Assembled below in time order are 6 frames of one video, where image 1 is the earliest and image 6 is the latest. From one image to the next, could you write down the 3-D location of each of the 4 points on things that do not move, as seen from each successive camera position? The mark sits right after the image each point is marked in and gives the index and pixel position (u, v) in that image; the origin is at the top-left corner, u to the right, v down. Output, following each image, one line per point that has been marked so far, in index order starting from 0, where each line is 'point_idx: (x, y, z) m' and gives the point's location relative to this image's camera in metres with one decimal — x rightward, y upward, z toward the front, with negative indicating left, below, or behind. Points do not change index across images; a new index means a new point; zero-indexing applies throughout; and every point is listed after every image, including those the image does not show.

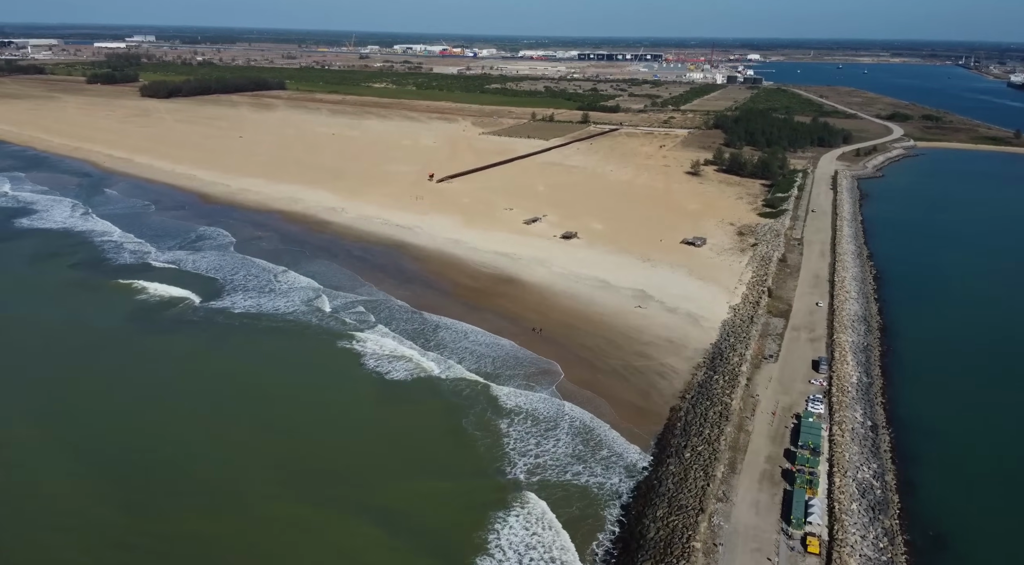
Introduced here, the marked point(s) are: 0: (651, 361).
0: (+4.2, -2.4, +19.0) m
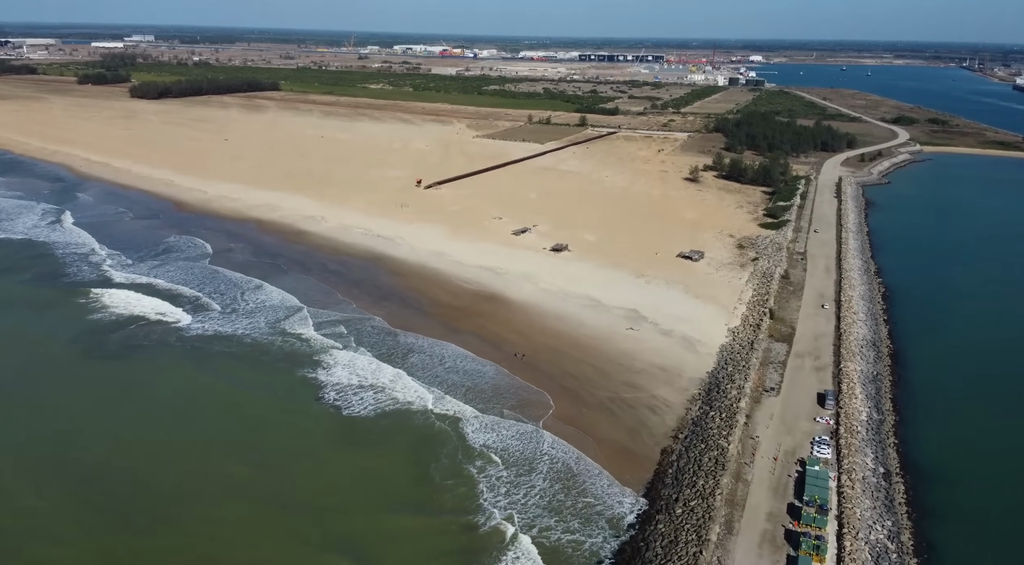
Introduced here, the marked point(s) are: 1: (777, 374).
0: (+3.6, -3.1, +17.4) m
1: (+7.6, -2.7, +17.9) m
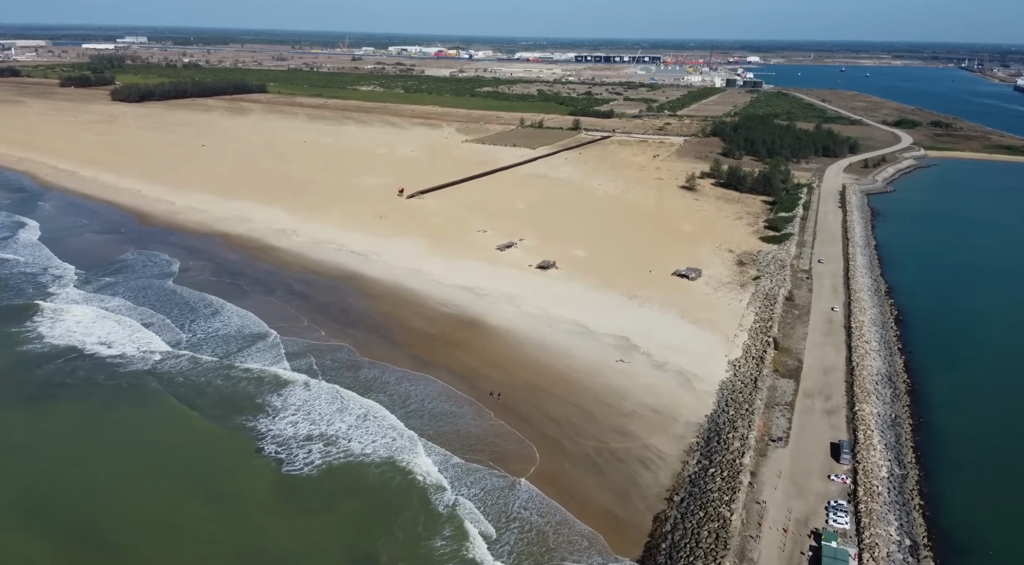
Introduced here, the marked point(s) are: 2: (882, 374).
0: (+2.9, -3.9, +15.3) m
1: (+6.9, -3.5, +15.9) m
2: (+11.0, -2.7, +18.5) m
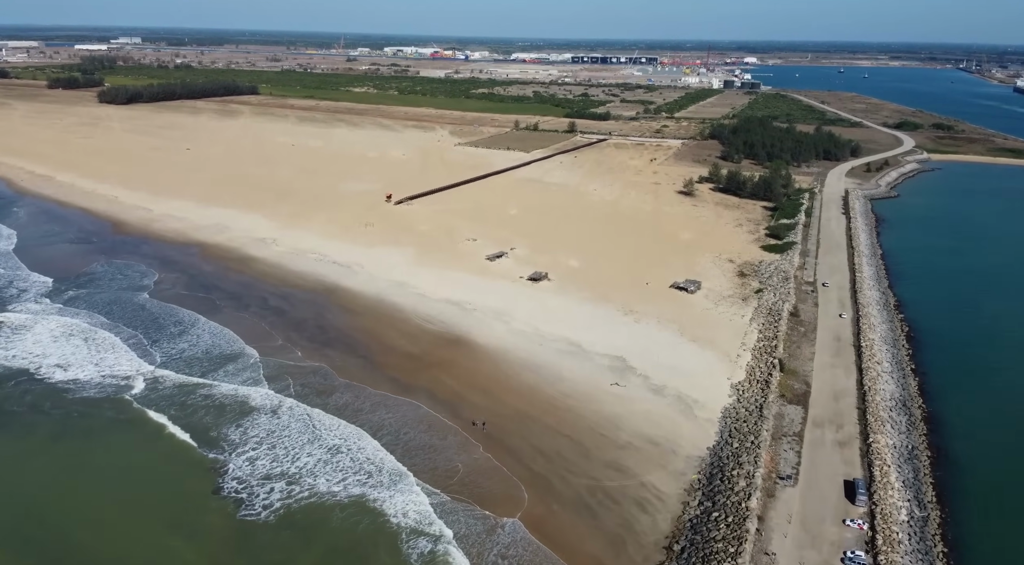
0: (+2.6, -4.4, +14.0) m
1: (+6.6, -4.0, +14.6) m
2: (+10.6, -3.2, +17.2) m
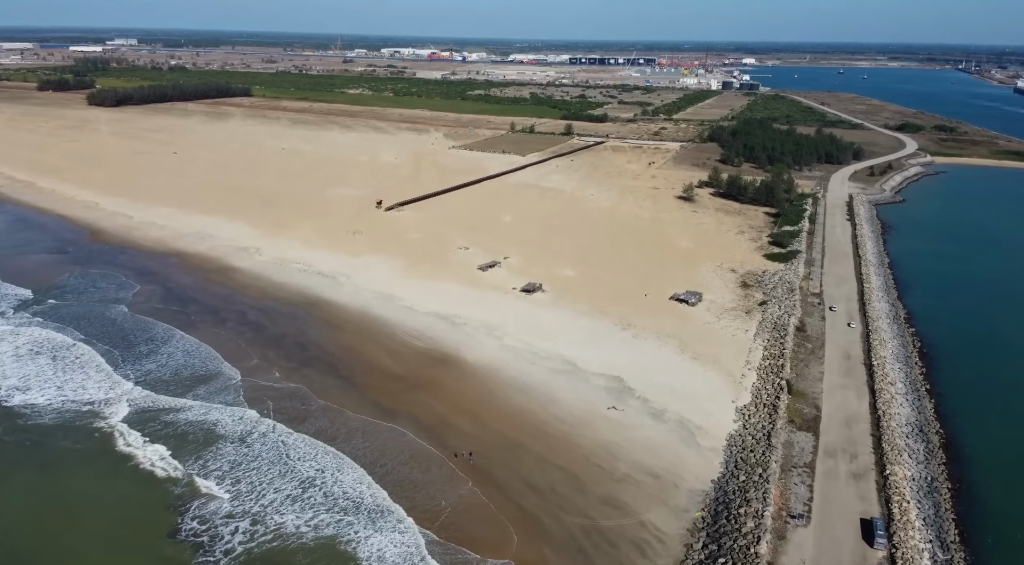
0: (+2.3, -4.9, +12.9) m
1: (+6.3, -4.4, +13.5) m
2: (+10.3, -3.7, +16.1) m
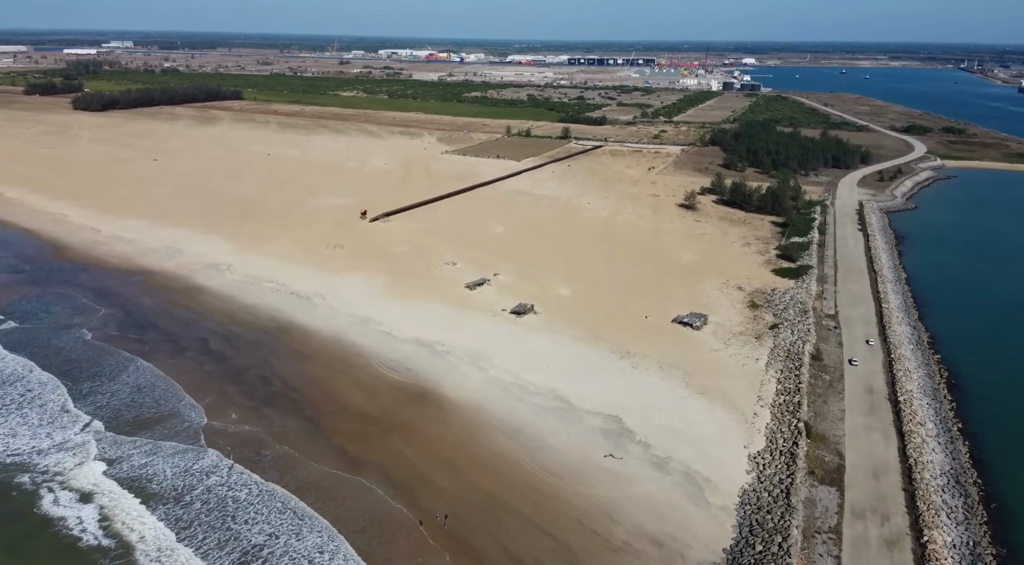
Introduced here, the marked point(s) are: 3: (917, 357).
0: (+1.9, -5.6, +11.1) m
1: (+5.9, -5.1, +11.6) m
2: (+10.0, -4.4, +14.2) m
3: (+12.7, -2.3, +19.5) m
